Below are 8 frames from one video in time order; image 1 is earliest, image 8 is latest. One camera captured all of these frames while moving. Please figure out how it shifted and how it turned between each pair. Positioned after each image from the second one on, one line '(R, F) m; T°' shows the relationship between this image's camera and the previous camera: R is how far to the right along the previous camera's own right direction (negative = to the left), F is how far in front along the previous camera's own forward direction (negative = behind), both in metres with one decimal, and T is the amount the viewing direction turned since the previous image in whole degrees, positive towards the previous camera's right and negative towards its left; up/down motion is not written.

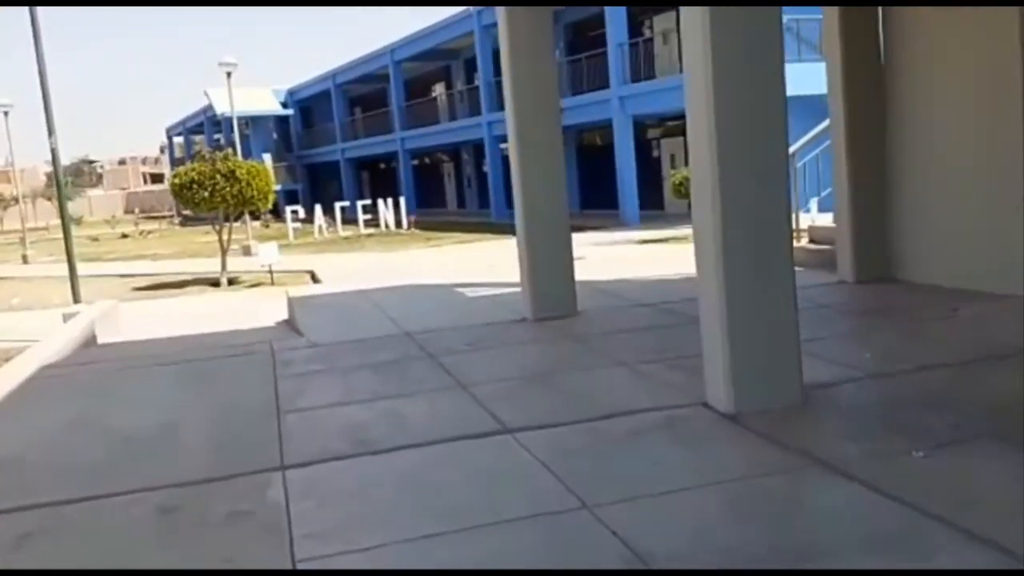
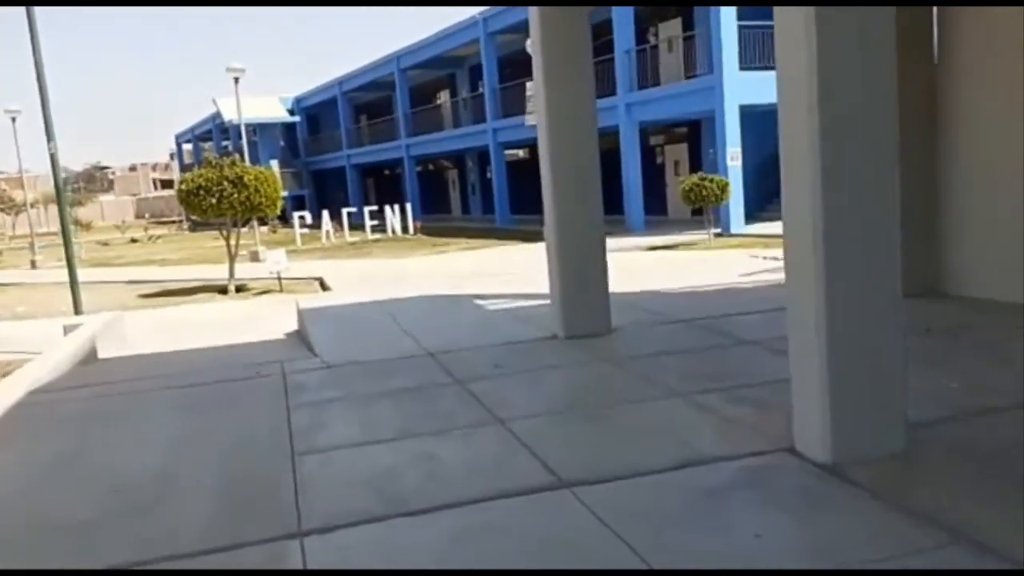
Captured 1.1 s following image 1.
(-0.2, +0.7) m; 0°
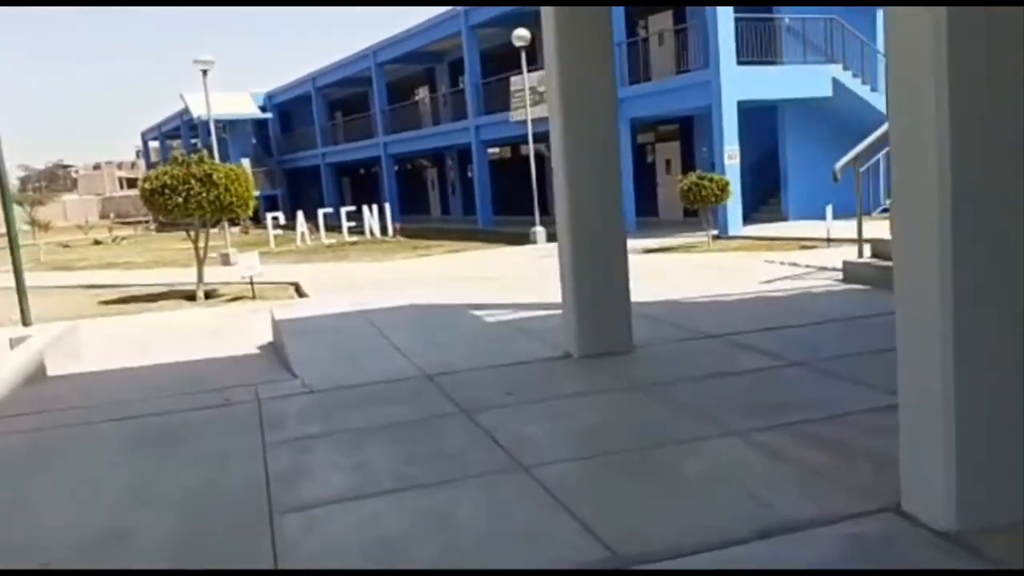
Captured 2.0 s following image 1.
(-0.2, +0.8) m; +2°
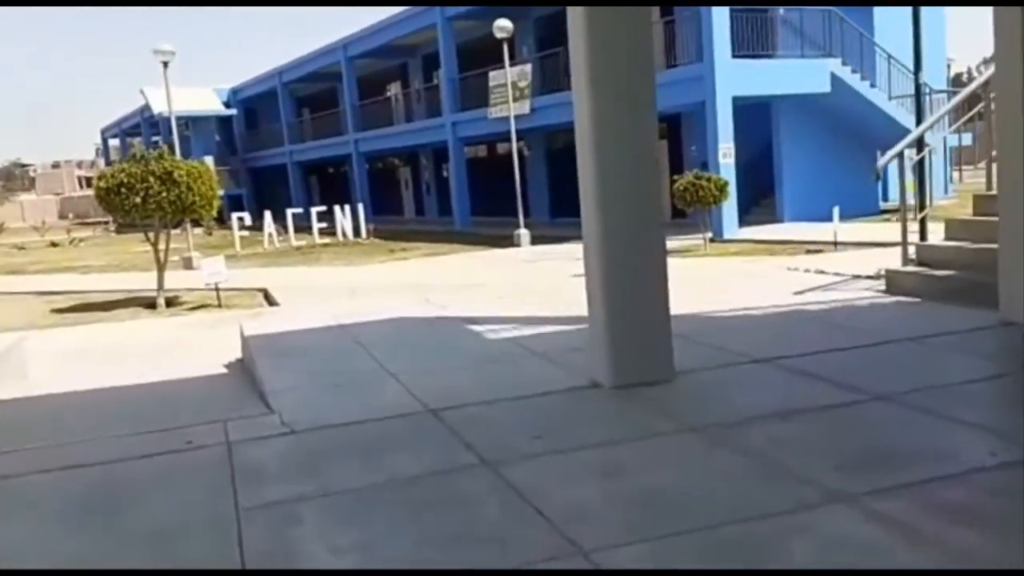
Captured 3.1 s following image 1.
(-0.3, +0.9) m; +2°
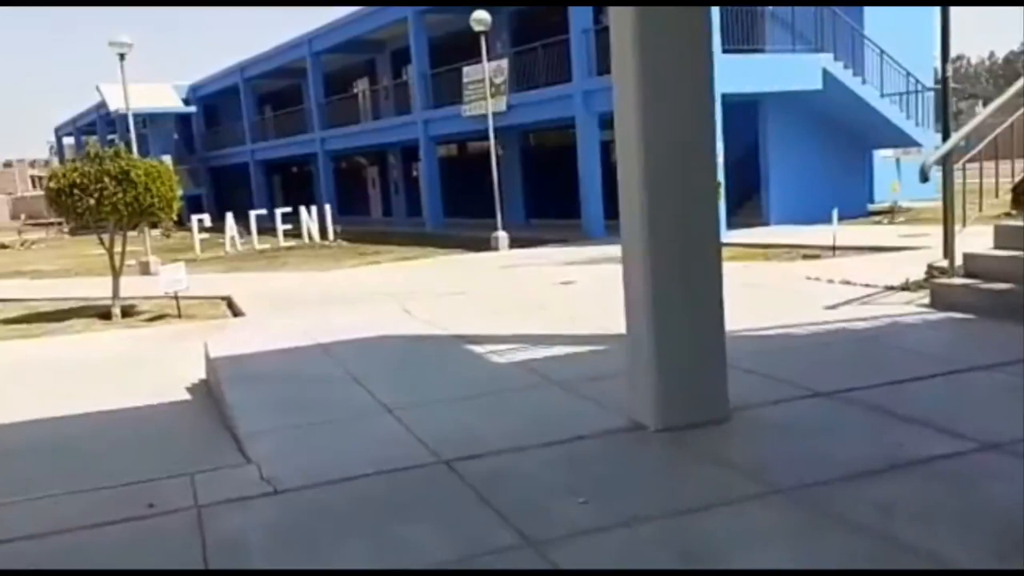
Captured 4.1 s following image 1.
(-0.3, +0.8) m; +2°
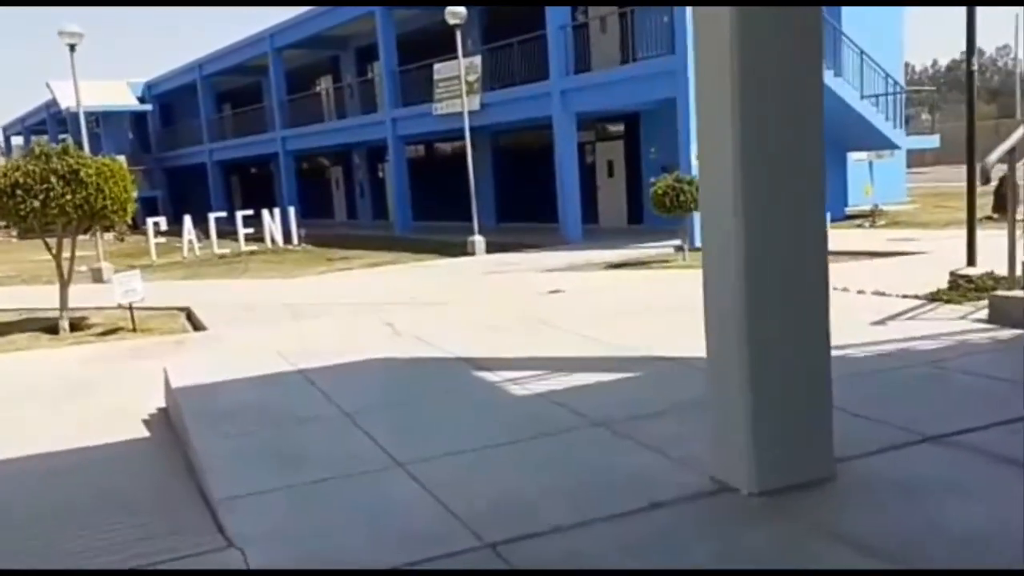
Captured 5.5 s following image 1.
(-0.3, +0.9) m; +3°
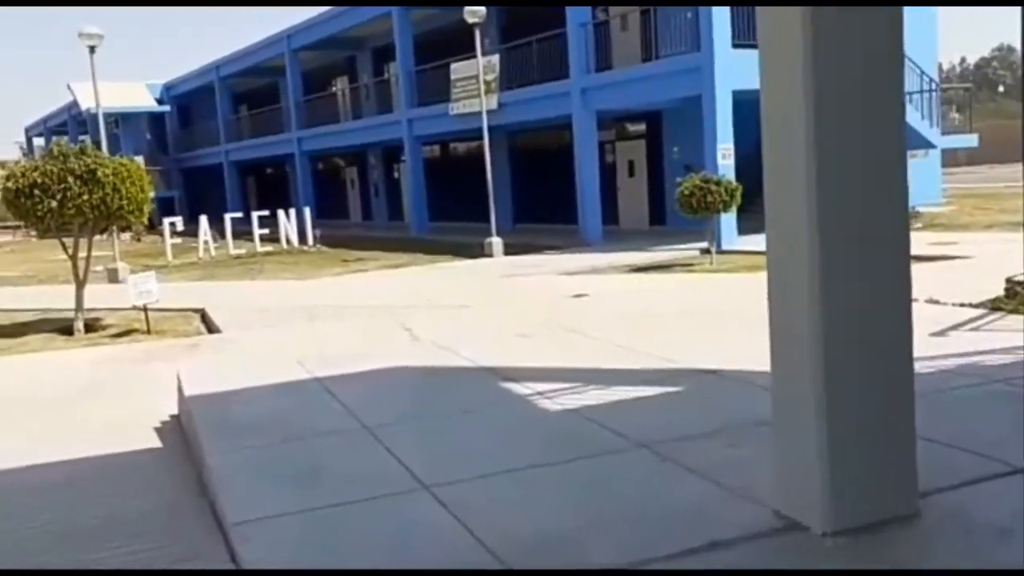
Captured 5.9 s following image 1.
(-0.1, +0.3) m; -1°
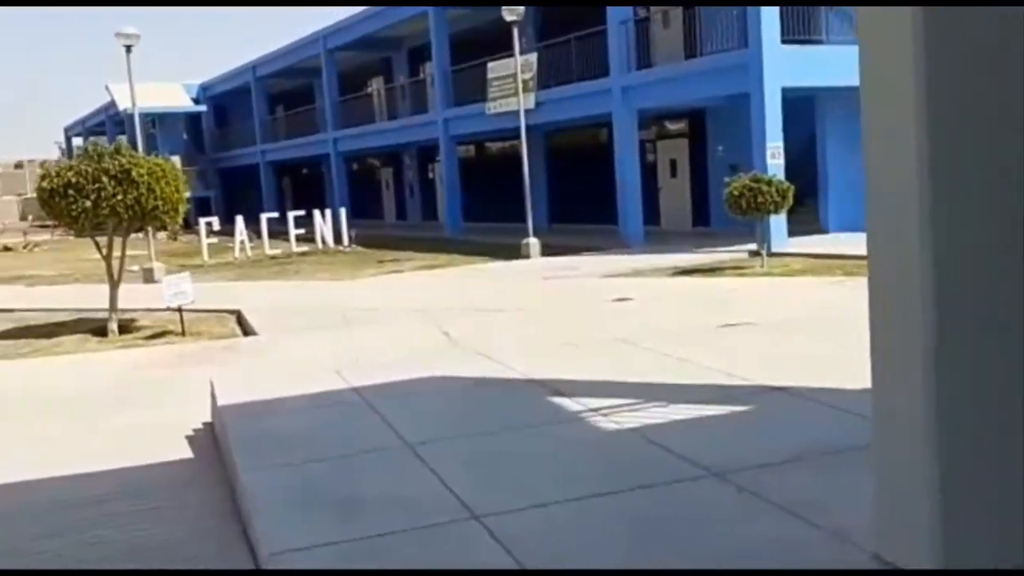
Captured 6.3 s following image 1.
(-0.1, +0.4) m; -2°
